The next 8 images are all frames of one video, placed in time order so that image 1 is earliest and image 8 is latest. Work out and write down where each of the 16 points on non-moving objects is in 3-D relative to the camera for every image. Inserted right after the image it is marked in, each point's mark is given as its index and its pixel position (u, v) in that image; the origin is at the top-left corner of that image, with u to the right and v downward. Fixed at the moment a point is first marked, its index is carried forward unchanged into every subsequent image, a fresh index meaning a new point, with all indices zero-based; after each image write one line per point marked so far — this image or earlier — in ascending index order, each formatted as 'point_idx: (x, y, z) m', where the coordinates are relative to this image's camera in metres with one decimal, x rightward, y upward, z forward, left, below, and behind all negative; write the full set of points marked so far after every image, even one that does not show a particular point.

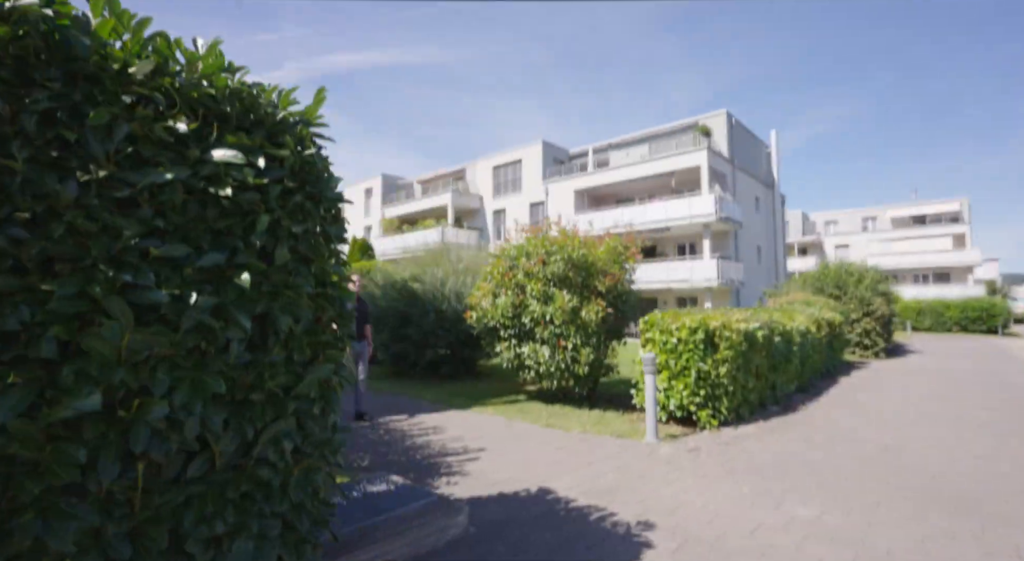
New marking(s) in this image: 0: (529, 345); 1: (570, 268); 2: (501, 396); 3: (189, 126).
0: (+0.3, -1.0, +8.5) m
1: (+0.9, +0.2, +8.4) m
2: (-0.2, -2.0, +9.5) m
3: (-1.3, +0.6, +2.3) m
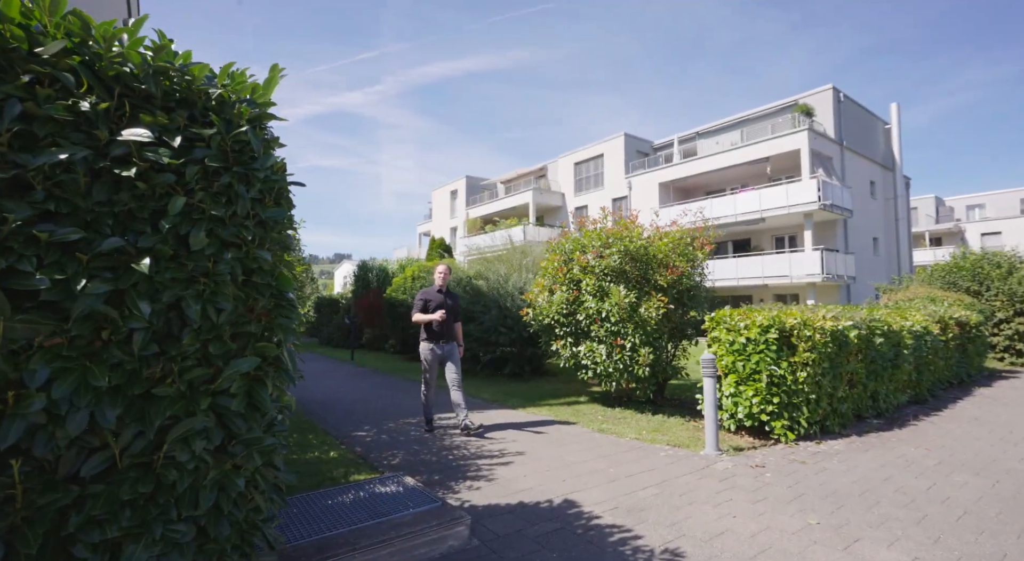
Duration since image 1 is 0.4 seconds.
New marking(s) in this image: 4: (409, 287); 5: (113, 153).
0: (+1.1, -0.9, +8.0) m
1: (+1.7, +0.3, +7.8) m
2: (+0.8, -1.9, +9.1) m
3: (-1.6, +0.7, +2.2) m
4: (-2.7, -0.2, +14.3) m
5: (-1.5, +0.5, +2.1) m
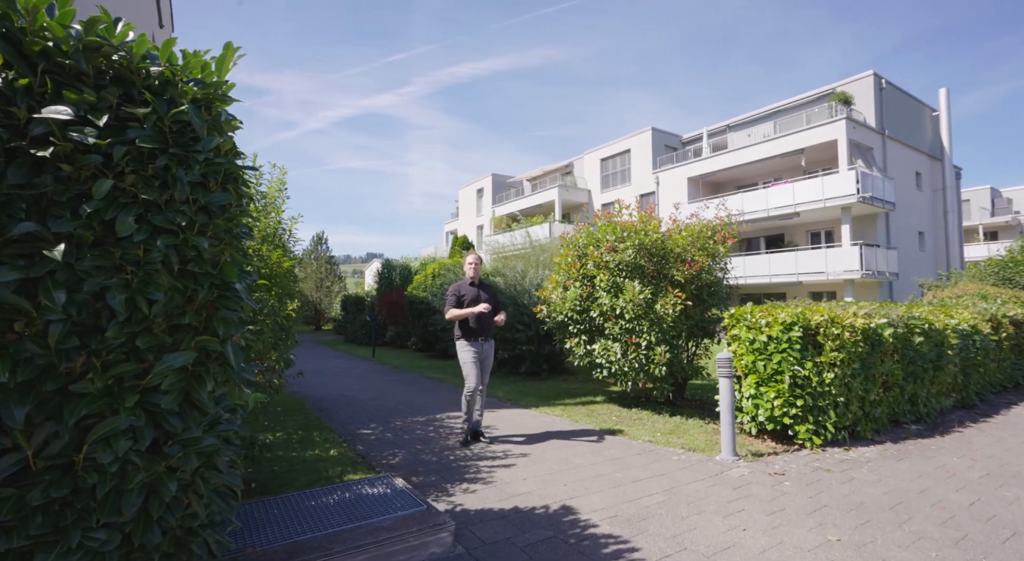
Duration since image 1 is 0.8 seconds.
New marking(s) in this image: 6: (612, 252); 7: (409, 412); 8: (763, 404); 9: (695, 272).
0: (+1.2, -0.9, +7.7) m
1: (+1.8, +0.3, +7.5) m
2: (+1.0, -1.8, +8.8) m
3: (-1.8, +0.7, +2.0) m
4: (-2.2, -0.1, +14.2) m
5: (-1.7, +0.5, +2.0) m
6: (+1.4, +0.4, +7.6) m
7: (-1.5, -1.9, +7.8) m
8: (+2.8, -1.4, +6.1) m
9: (+2.5, +0.1, +7.4) m
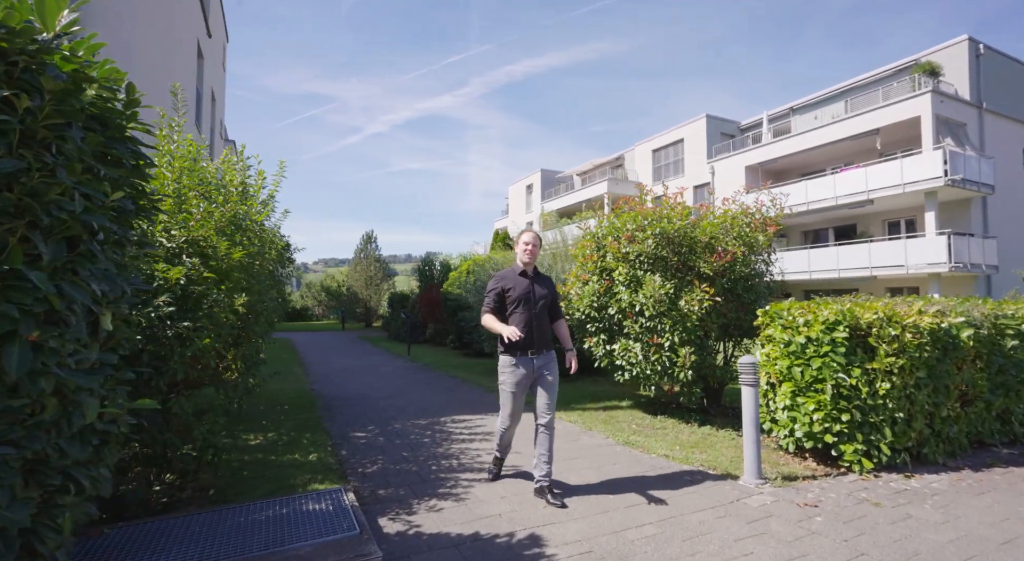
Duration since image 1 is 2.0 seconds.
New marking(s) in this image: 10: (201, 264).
0: (+1.4, -0.8, +6.9) m
1: (+1.9, +0.4, +6.6) m
2: (+1.3, -1.8, +8.0) m
3: (-2.4, +0.8, +1.7) m
4: (-1.2, 0.0, +13.8) m
5: (-2.3, +0.6, +1.6) m
6: (+1.5, +0.5, +6.8) m
7: (-1.3, -1.8, +7.3) m
8: (+2.7, -1.3, +5.2) m
9: (+2.5, +0.2, +6.4) m
10: (-2.5, +0.1, +4.3) m
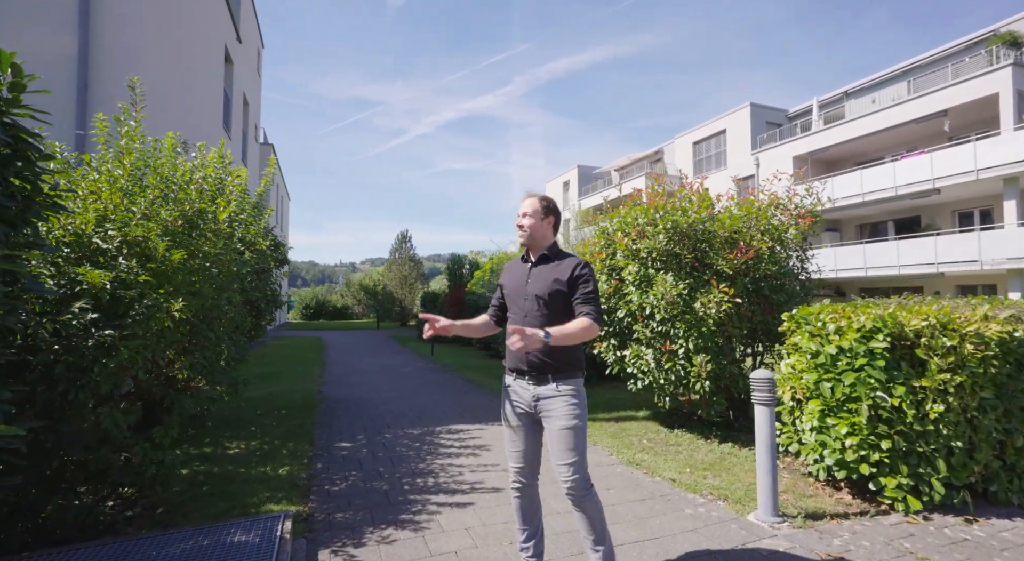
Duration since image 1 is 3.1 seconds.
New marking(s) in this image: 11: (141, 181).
0: (+1.3, -0.8, +6.2) m
1: (+1.8, +0.4, +5.9) m
2: (+1.4, -1.7, +7.3) m
3: (-2.8, +0.8, +1.3) m
4: (-0.6, 0.0, +13.3) m
5: (-2.8, +0.6, +1.3) m
6: (+1.5, +0.5, +6.1) m
7: (-1.3, -1.8, +6.9) m
8: (+2.6, -1.3, +4.4) m
9: (+2.5, +0.2, +5.6) m
10: (-2.7, +0.1, +3.9) m
11: (-3.1, +0.8, +4.5) m
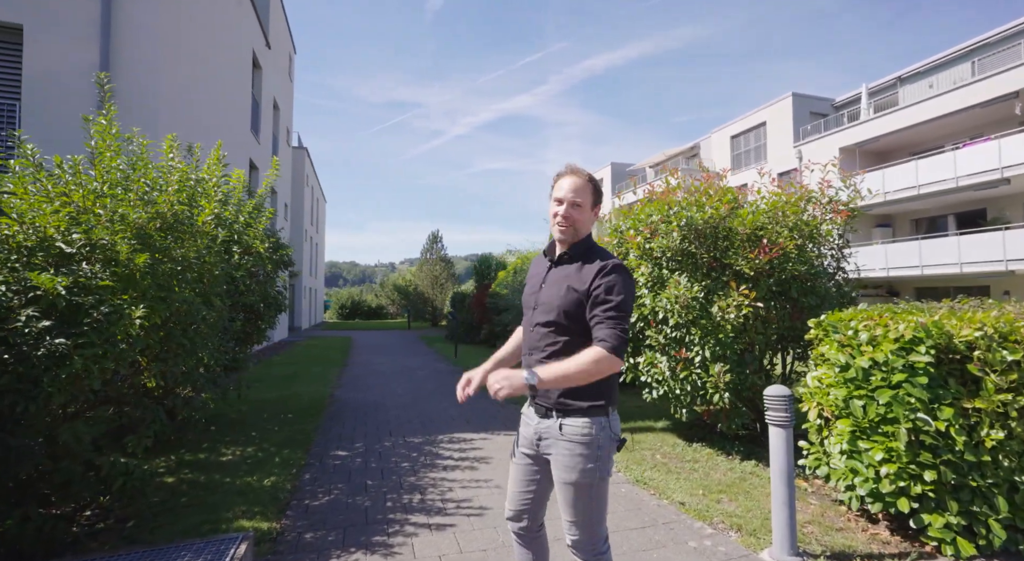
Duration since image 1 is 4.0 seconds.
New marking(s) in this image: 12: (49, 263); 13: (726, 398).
0: (+1.4, -0.8, +5.7) m
1: (+1.8, +0.4, +5.4) m
2: (+1.5, -1.8, +6.8) m
3: (-3.2, +0.7, +1.2) m
4: (0.0, 0.0, +13.0) m
5: (-3.1, +0.5, +1.1) m
6: (+1.5, +0.5, +5.6) m
7: (-1.2, -1.8, +6.6) m
8: (+2.5, -1.3, +3.8) m
9: (+2.5, +0.2, +5.1) m
10: (-2.8, +0.1, +3.8) m
11: (-3.2, +0.8, +4.4) m
12: (-3.1, +0.1, +3.7) m
13: (+2.0, -1.1, +5.0) m
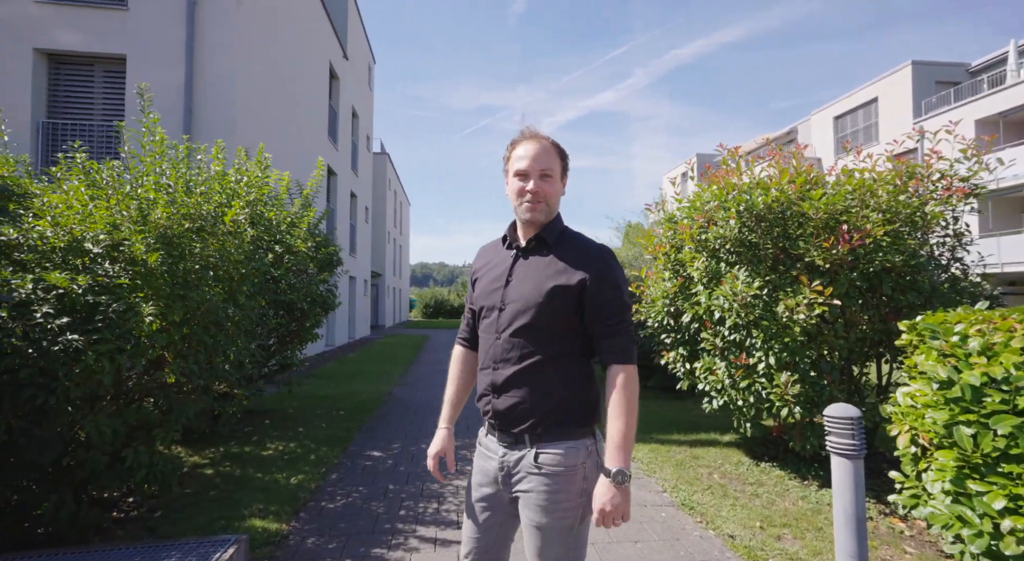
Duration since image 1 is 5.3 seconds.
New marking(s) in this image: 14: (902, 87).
0: (+1.7, -0.7, +5.1) m
1: (+2.1, +0.5, +4.6) m
2: (+2.1, -1.7, +6.1) m
3: (-3.5, +0.8, +1.3) m
4: (+1.6, +0.1, +12.4) m
5: (-3.5, +0.6, +1.2) m
6: (+1.8, +0.5, +4.9) m
7: (-0.6, -1.8, +6.3) m
8: (+2.5, -1.3, +3.0) m
9: (+2.7, +0.3, +4.2) m
10: (-2.7, +0.1, +3.8) m
11: (-3.0, +0.8, +4.5) m
12: (-3.0, +0.1, +3.8) m
13: (+2.2, -1.0, +4.3) m
14: (+14.0, +6.7, +19.5) m
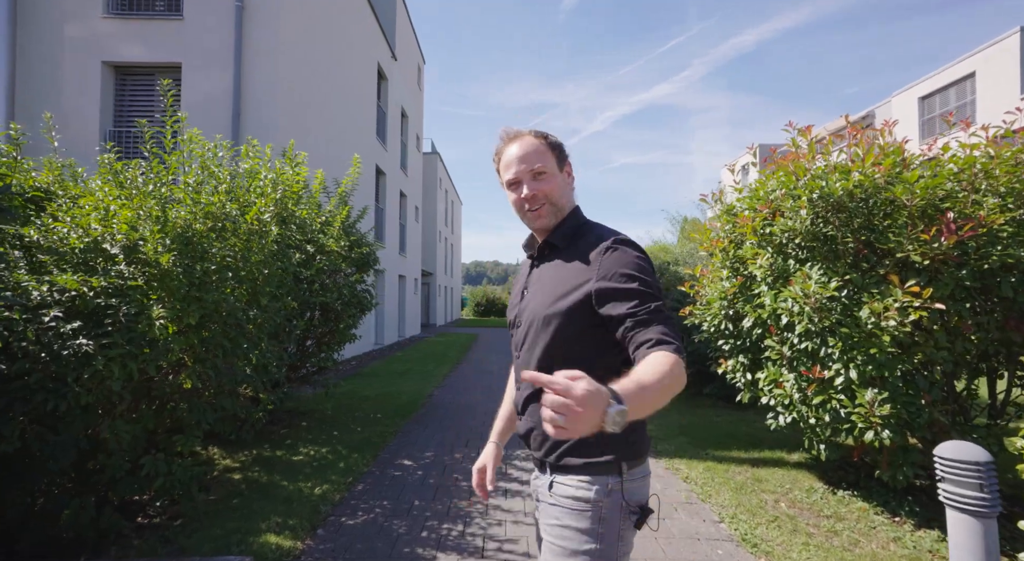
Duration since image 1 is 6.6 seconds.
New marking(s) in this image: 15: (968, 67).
0: (+2.1, -0.7, +4.4) m
1: (+2.4, +0.5, +3.9) m
2: (+2.5, -1.7, +5.5) m
3: (-3.6, +0.8, +1.3) m
4: (+2.7, +0.1, +11.8) m
5: (-3.5, +0.6, +1.2) m
6: (+2.1, +0.5, +4.3) m
7: (-0.2, -1.8, +6.0) m
8: (+2.6, -1.3, +2.3) m
9: (+2.9, +0.3, +3.5) m
10: (-2.5, +0.1, +3.7) m
11: (-2.7, +0.8, +4.3) m
12: (-2.8, +0.1, +3.6) m
13: (+2.4, -1.0, +3.6) m
14: (+15.7, +6.8, +17.5) m
15: (+15.6, +7.1, +18.7) m
